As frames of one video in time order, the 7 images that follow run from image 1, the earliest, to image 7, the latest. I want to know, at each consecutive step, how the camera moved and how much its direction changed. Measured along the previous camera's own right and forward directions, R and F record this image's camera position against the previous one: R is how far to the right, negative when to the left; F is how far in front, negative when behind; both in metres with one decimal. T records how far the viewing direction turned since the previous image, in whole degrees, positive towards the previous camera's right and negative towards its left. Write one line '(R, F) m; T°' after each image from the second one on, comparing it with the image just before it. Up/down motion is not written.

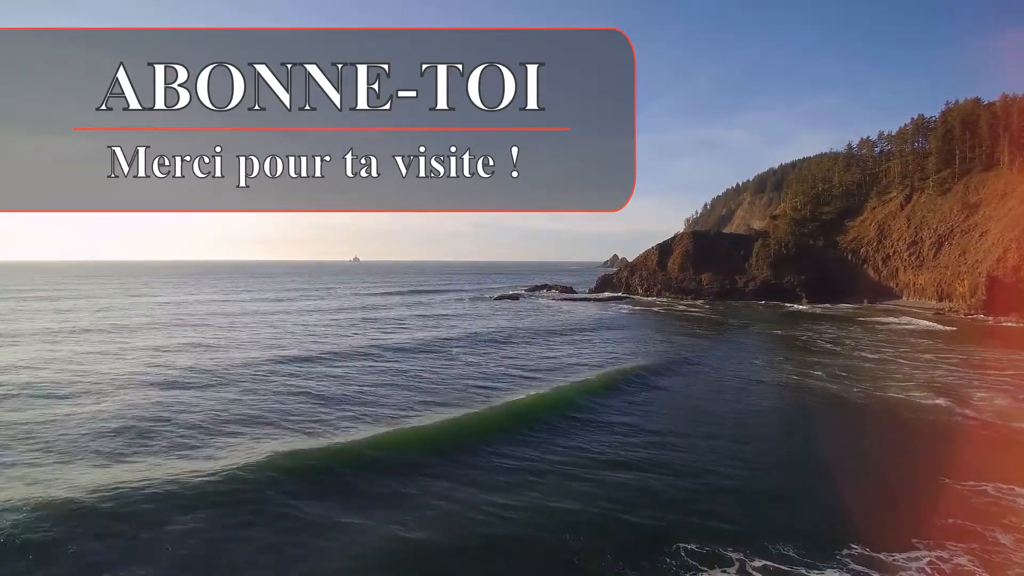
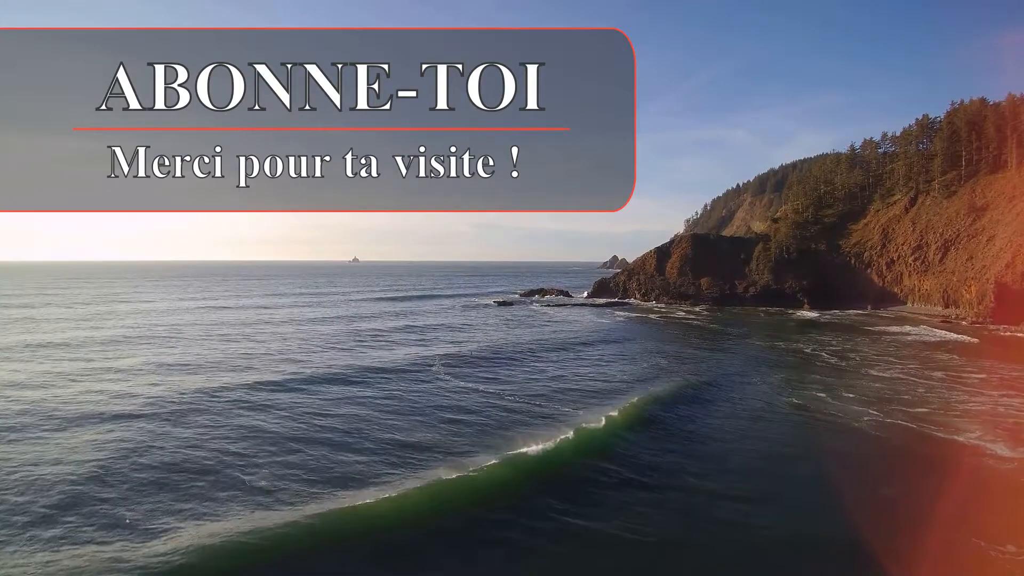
(+0.9, +1.9) m; 0°
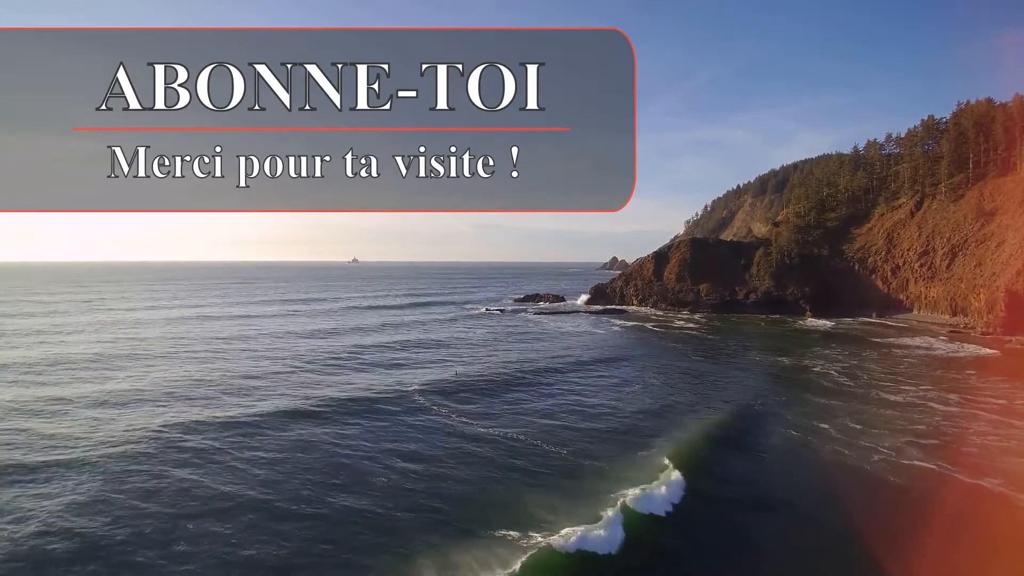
(+1.1, +2.2) m; 0°
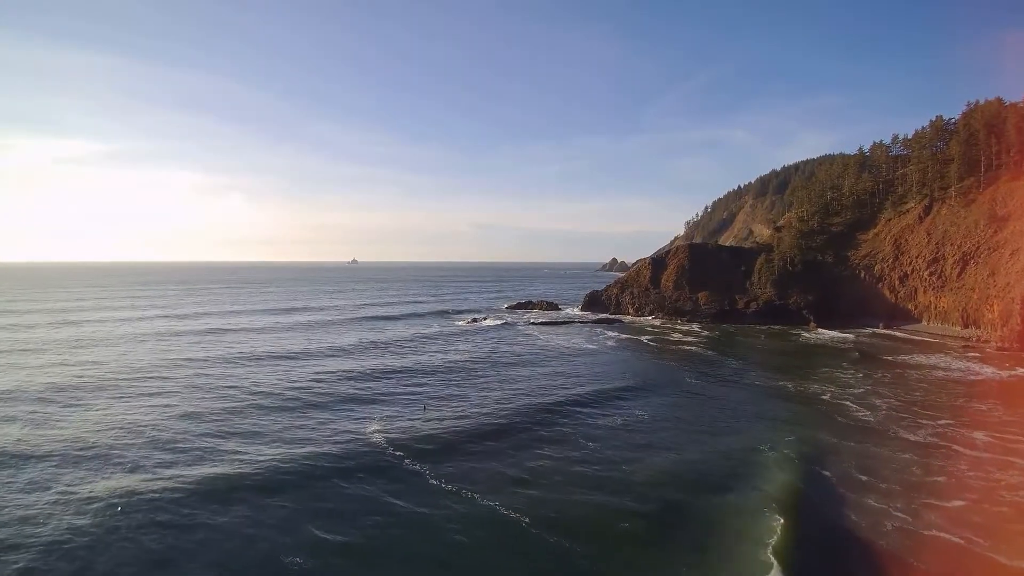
(+1.5, +3.0) m; 0°
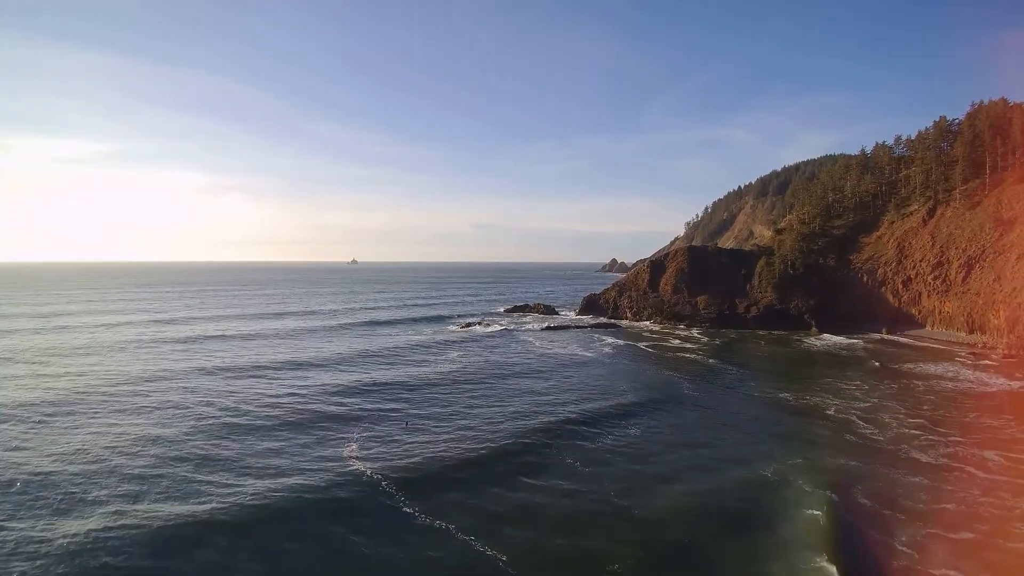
(+0.6, +1.3) m; 0°
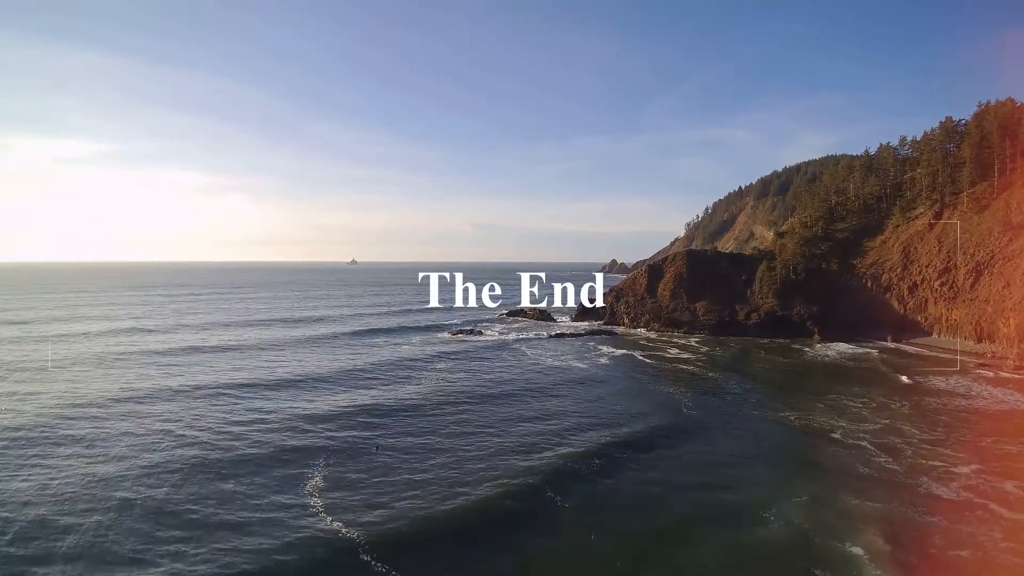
(+0.9, +2.0) m; 0°
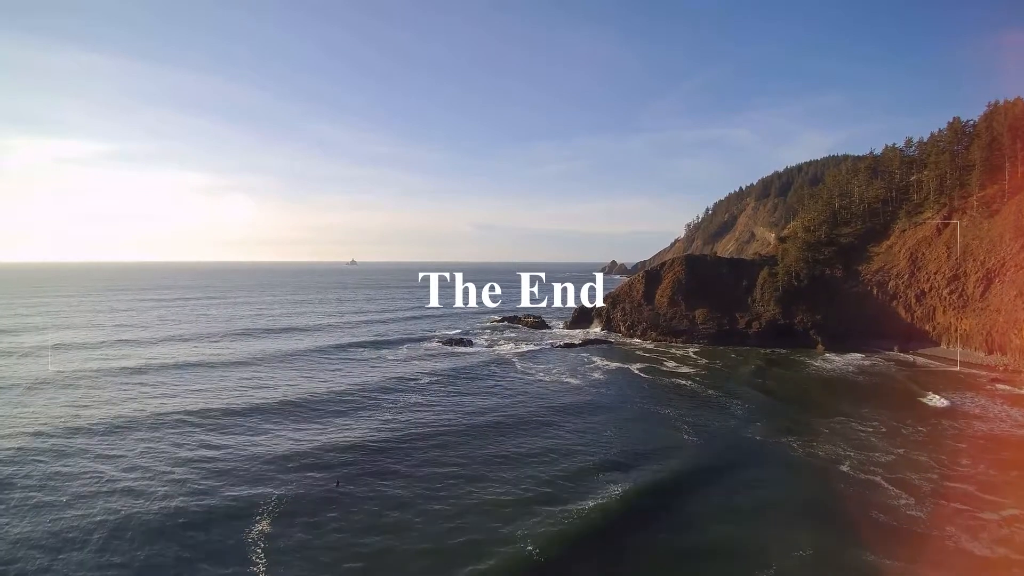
(+1.2, +2.4) m; 0°
